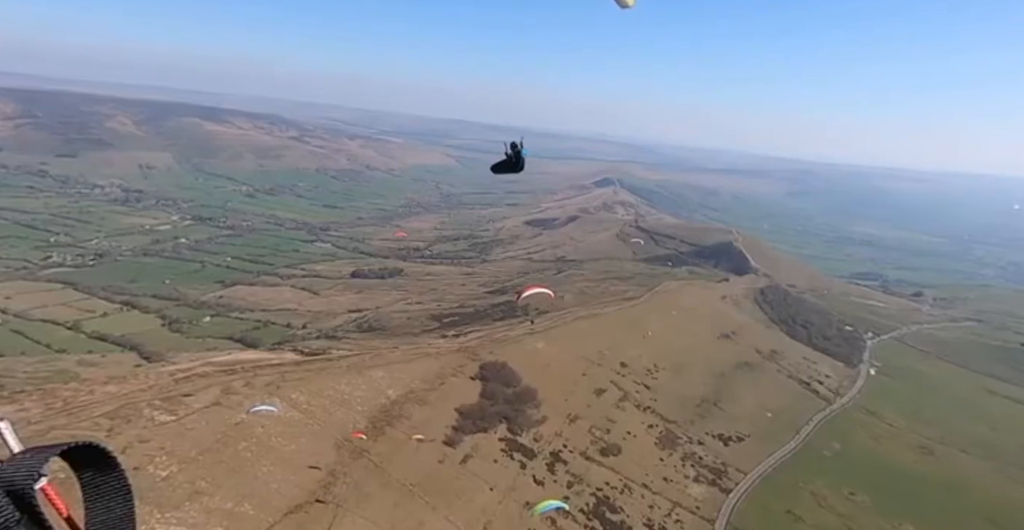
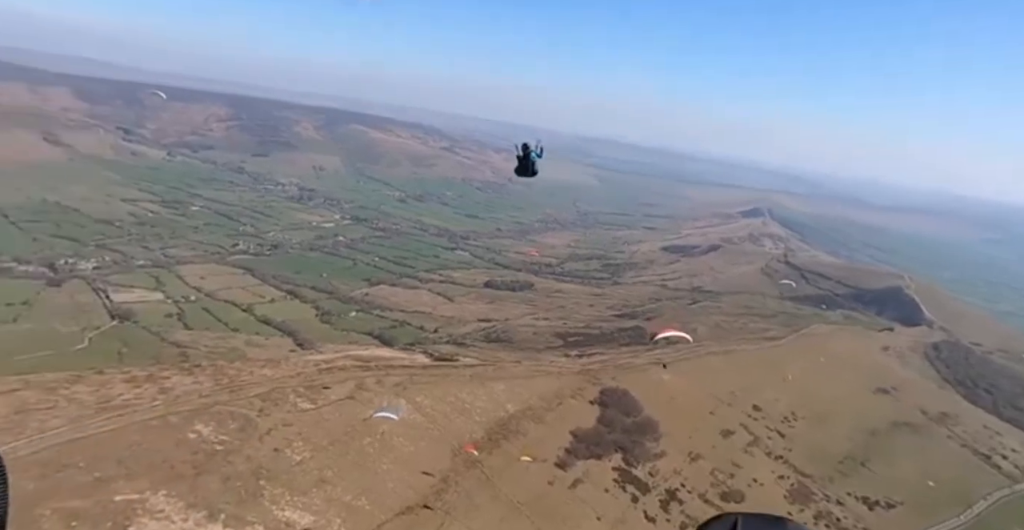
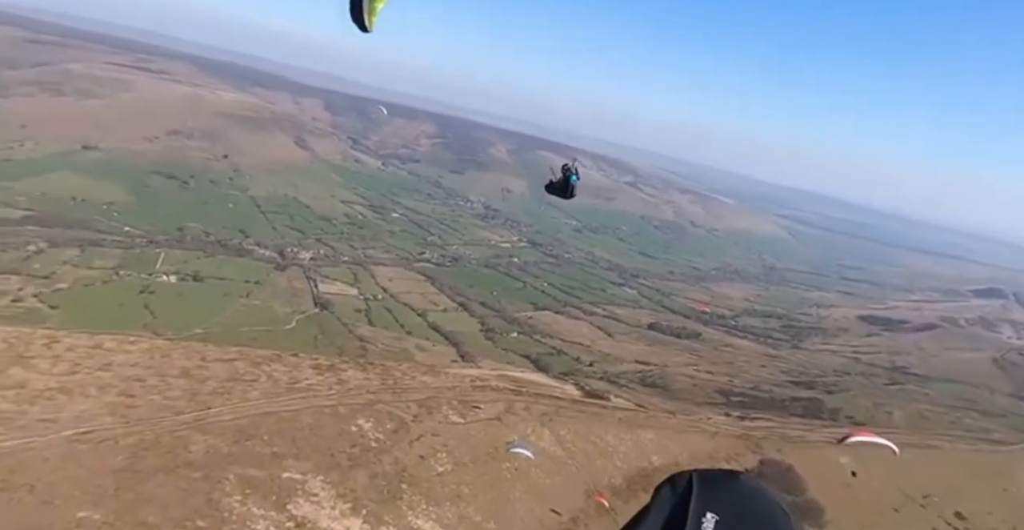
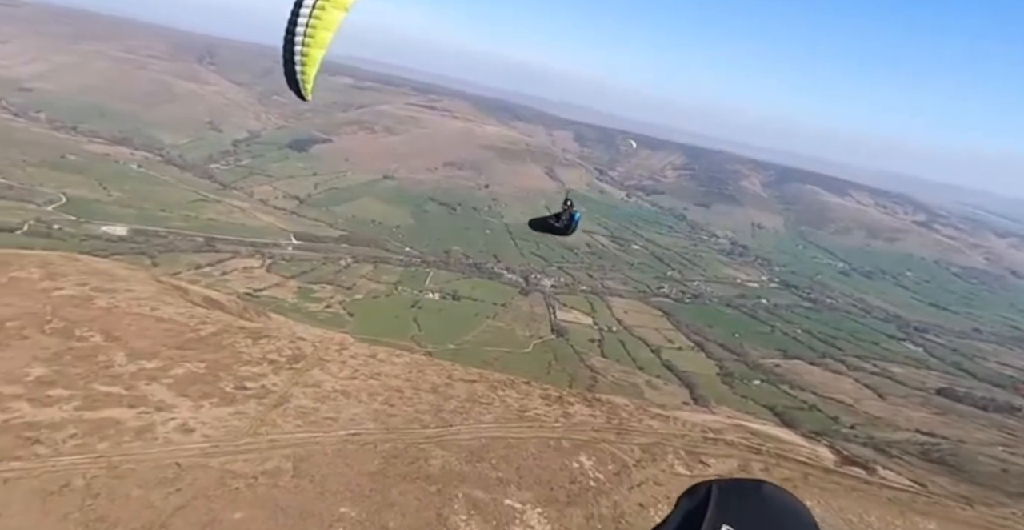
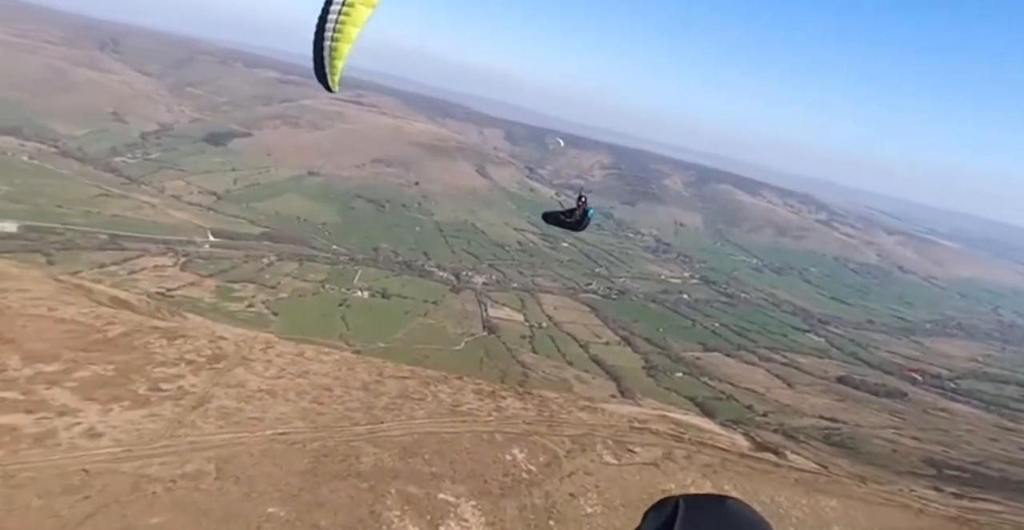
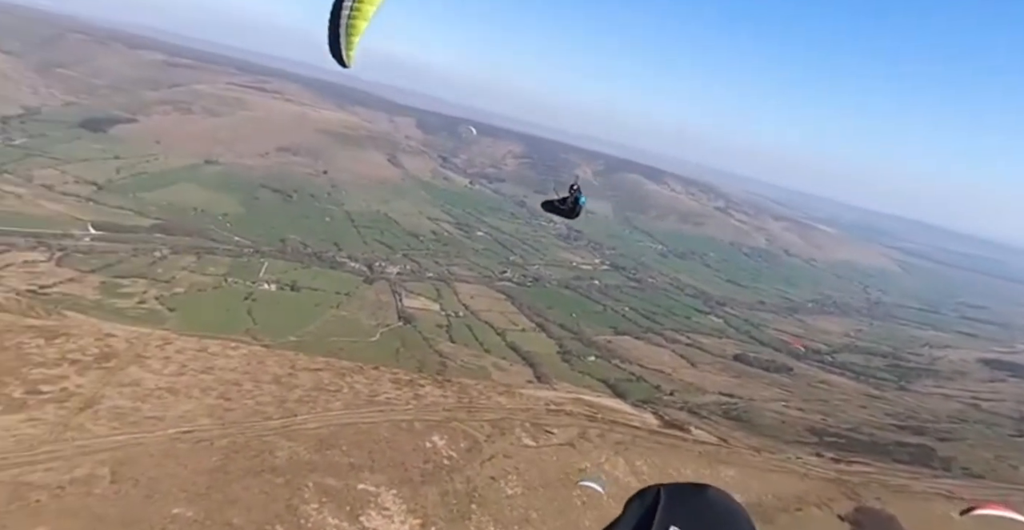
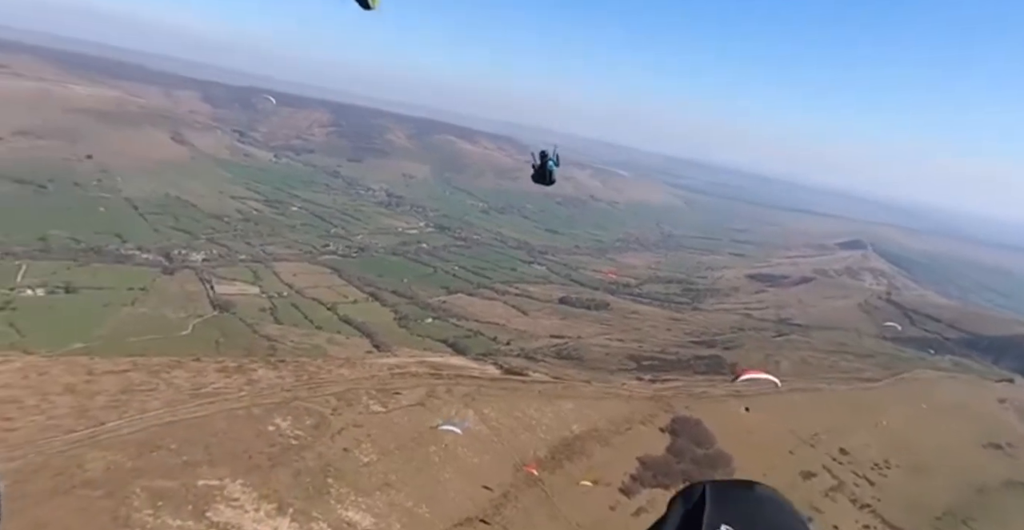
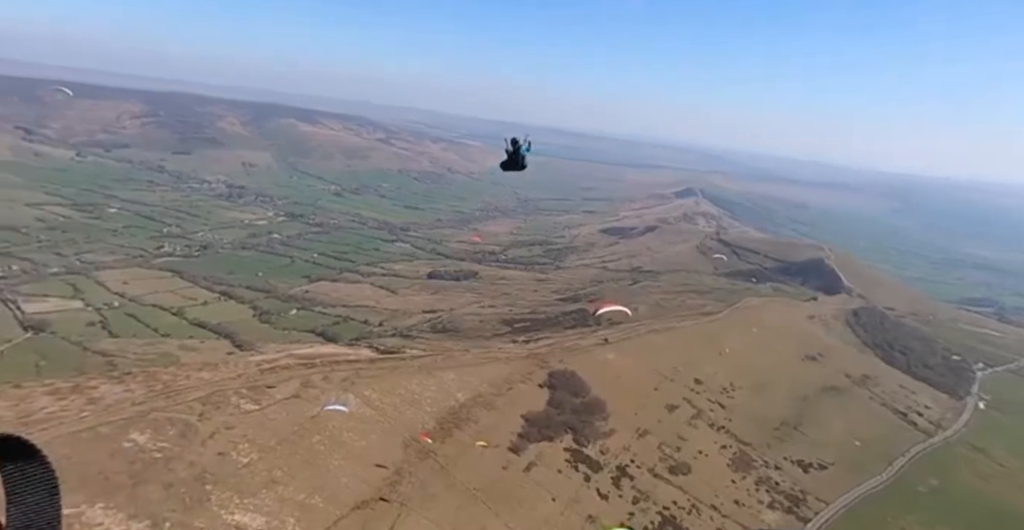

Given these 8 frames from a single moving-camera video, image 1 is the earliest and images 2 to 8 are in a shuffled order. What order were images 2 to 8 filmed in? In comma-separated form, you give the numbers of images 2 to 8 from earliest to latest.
8, 2, 7, 3, 6, 5, 4
